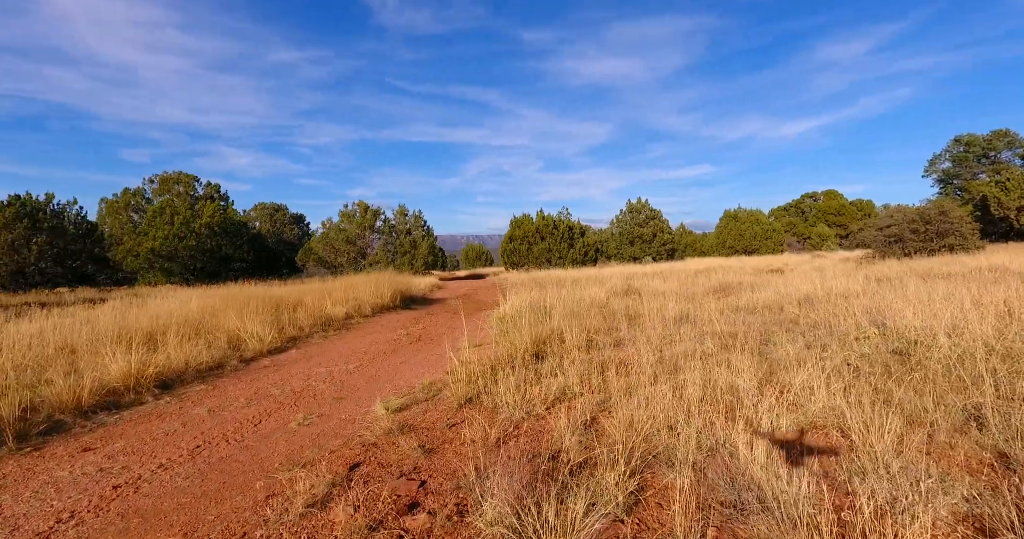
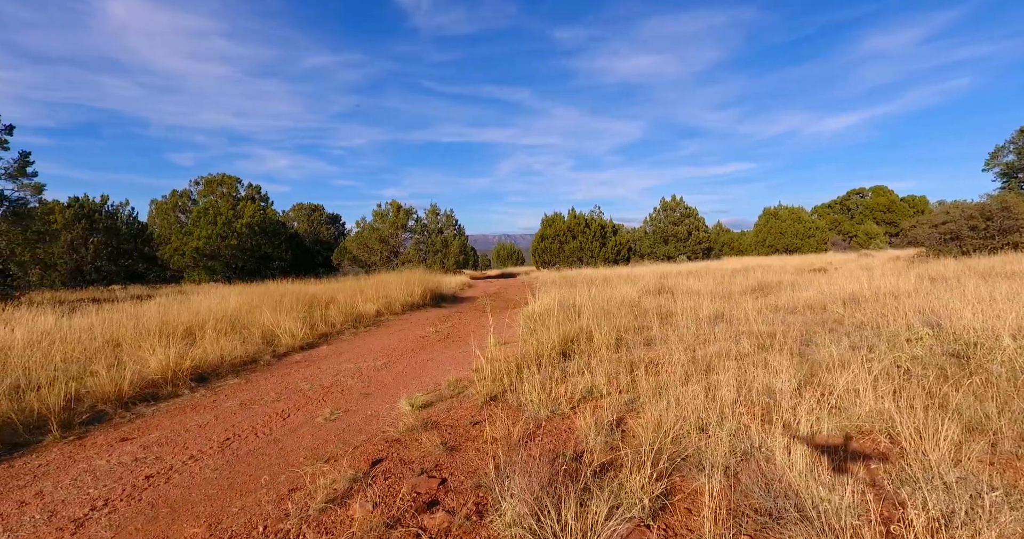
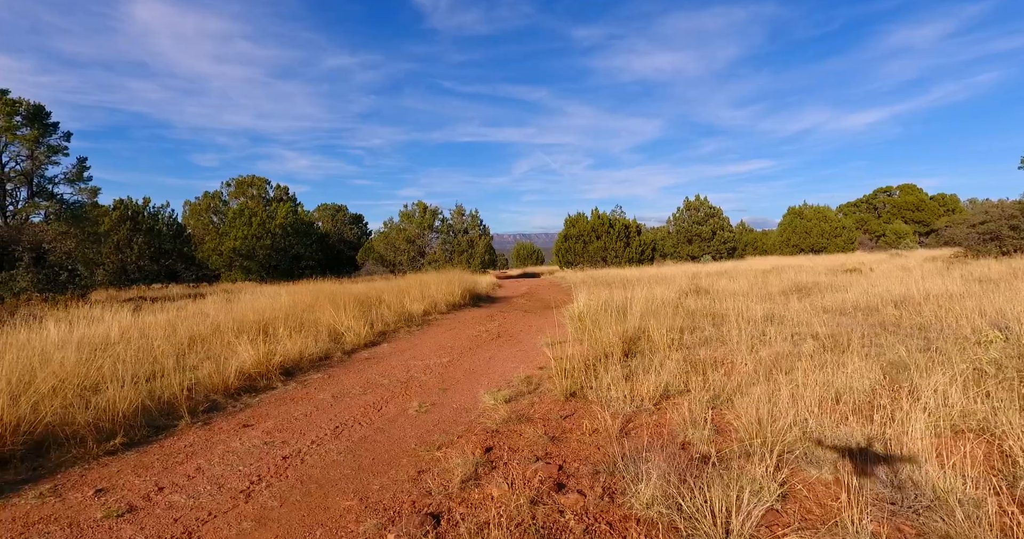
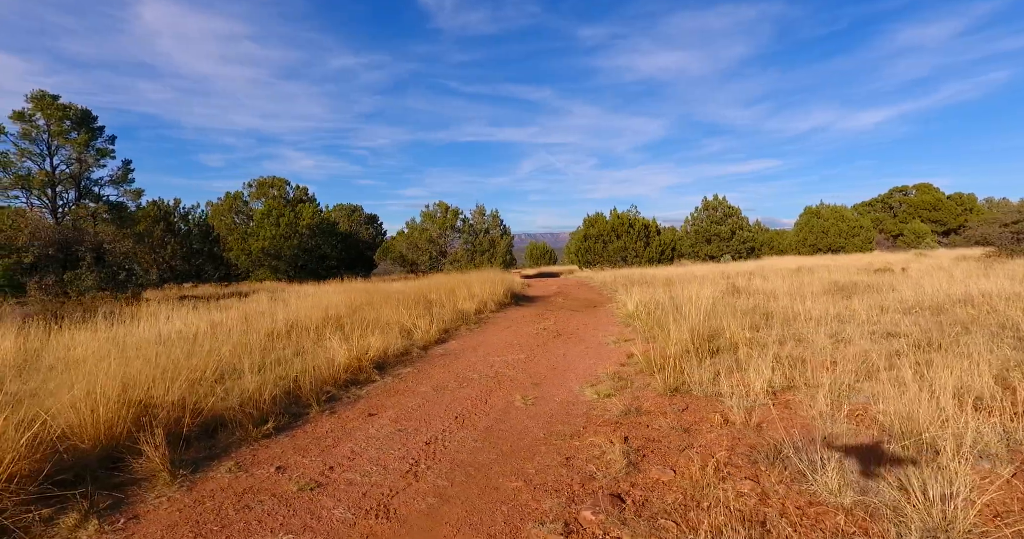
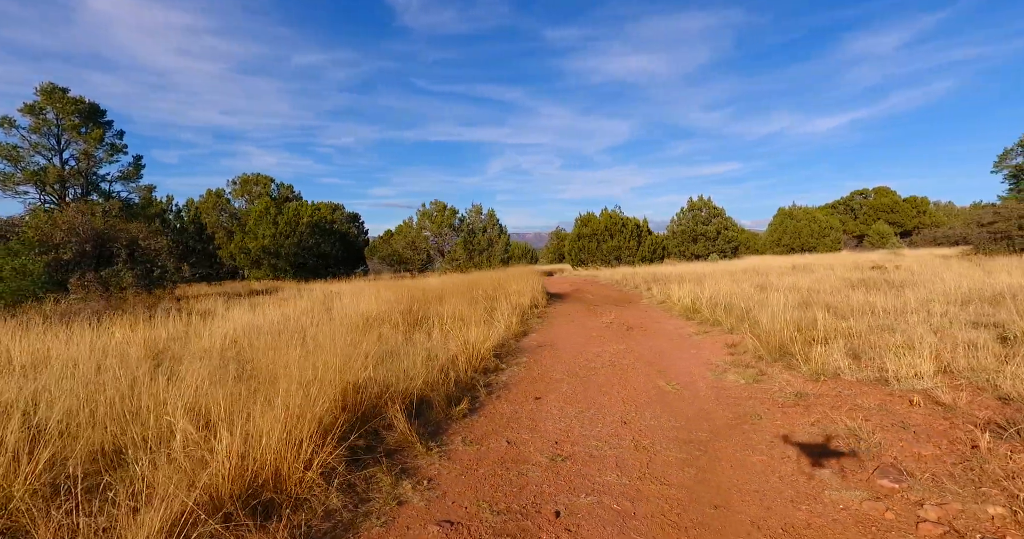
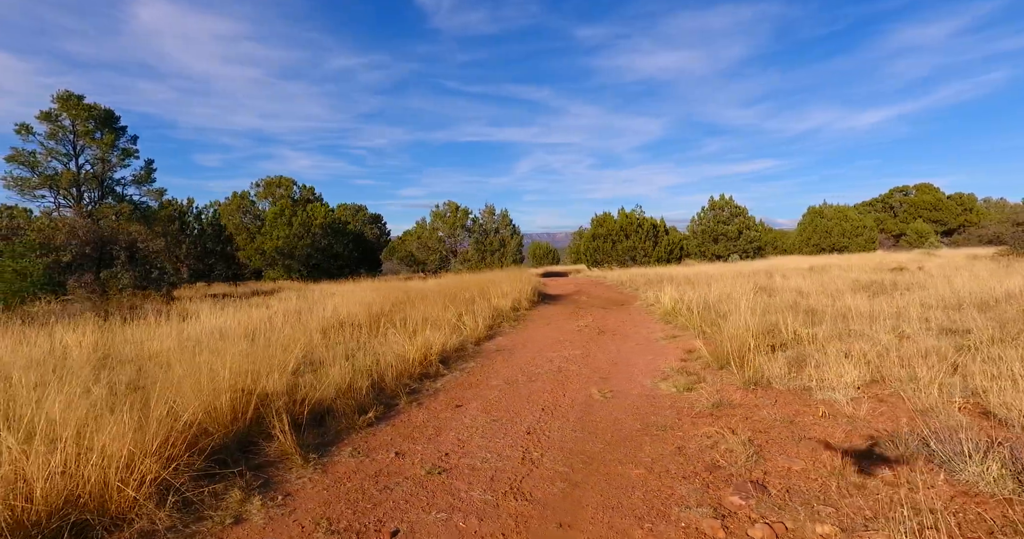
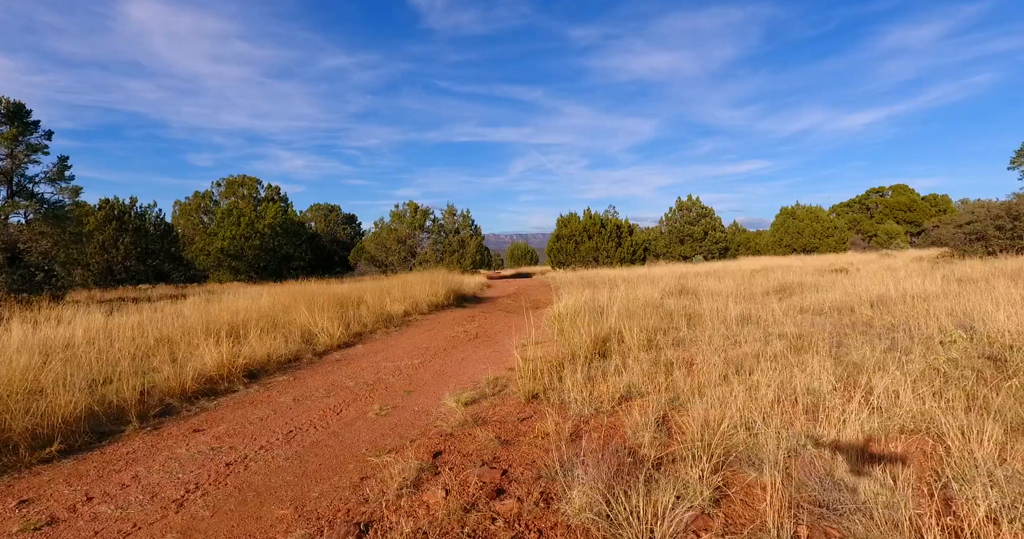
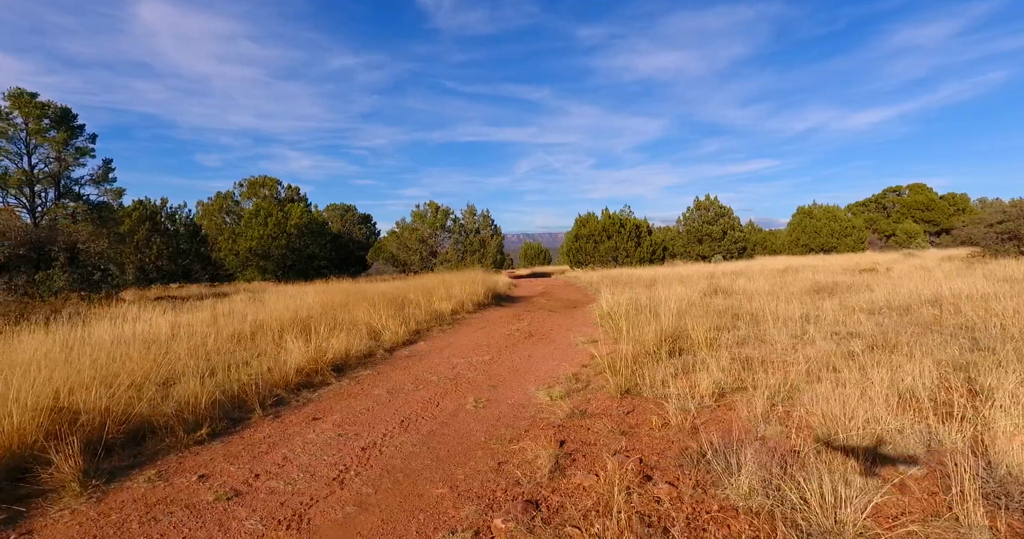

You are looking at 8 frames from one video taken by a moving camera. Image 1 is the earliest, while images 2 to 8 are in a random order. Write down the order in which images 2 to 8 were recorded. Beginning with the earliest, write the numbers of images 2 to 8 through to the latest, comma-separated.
2, 7, 3, 8, 4, 6, 5
